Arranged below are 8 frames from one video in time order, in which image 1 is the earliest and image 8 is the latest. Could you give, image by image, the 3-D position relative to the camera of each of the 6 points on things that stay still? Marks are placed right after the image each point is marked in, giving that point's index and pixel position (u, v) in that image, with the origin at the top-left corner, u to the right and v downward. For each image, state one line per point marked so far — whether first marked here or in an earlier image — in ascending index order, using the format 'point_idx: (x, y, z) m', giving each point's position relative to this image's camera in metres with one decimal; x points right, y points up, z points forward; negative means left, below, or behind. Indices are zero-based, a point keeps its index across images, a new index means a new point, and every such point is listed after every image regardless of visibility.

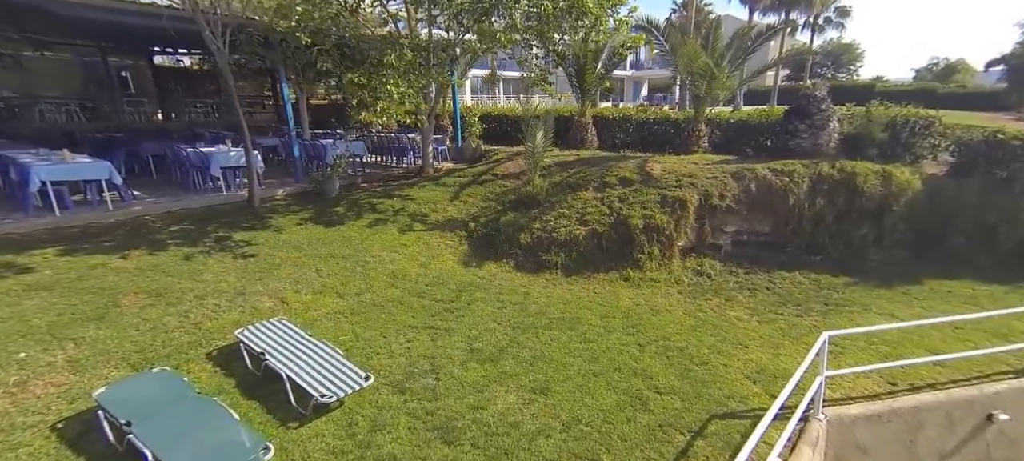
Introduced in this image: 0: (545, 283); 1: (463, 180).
0: (+0.5, -0.7, +6.8) m
1: (-1.0, +1.0, +9.6) m
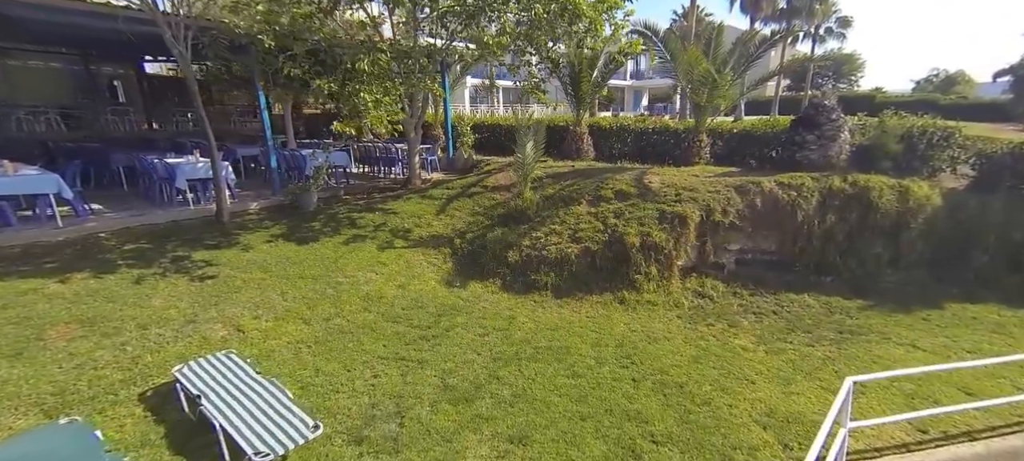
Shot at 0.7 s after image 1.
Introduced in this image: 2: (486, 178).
0: (+0.3, -1.0, +6.3) m
1: (-1.2, +0.7, +9.1) m
2: (-0.5, +1.1, +9.7) m
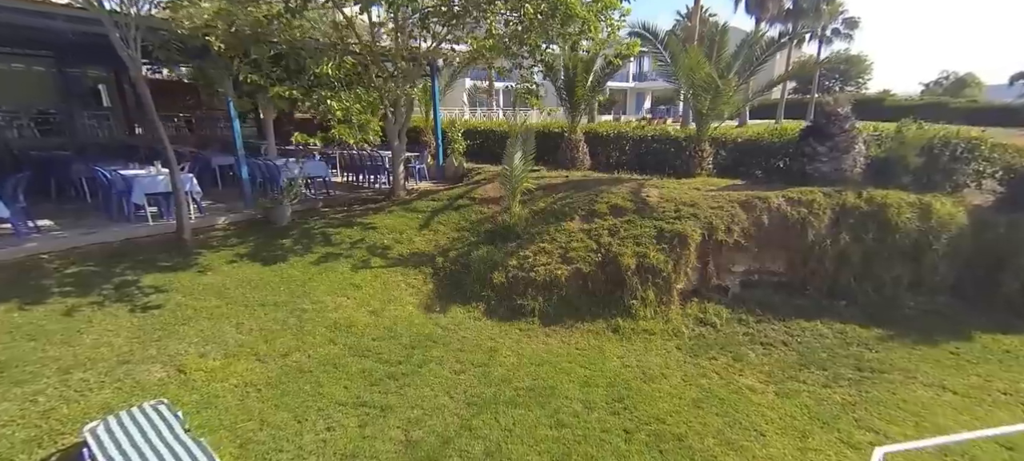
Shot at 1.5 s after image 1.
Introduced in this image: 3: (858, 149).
0: (+0.1, -1.2, +5.7) m
1: (-1.3, +0.5, +8.6) m
2: (-0.7, +0.8, +9.2) m
3: (+4.8, +1.1, +6.7) m
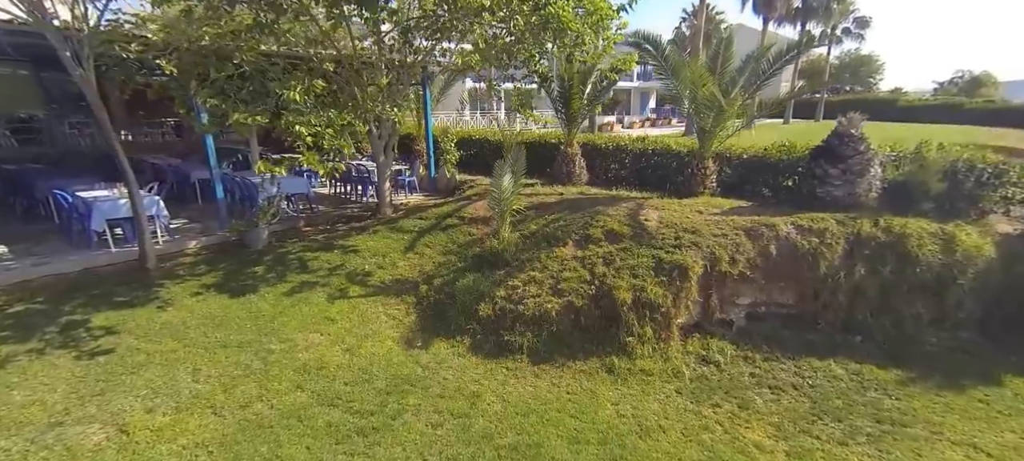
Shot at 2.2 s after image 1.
0: (-0.1, -1.6, +5.3) m
1: (-1.5, +0.1, +8.1) m
2: (-0.9, +0.4, +8.7) m
3: (+4.7, +0.7, +6.2) m
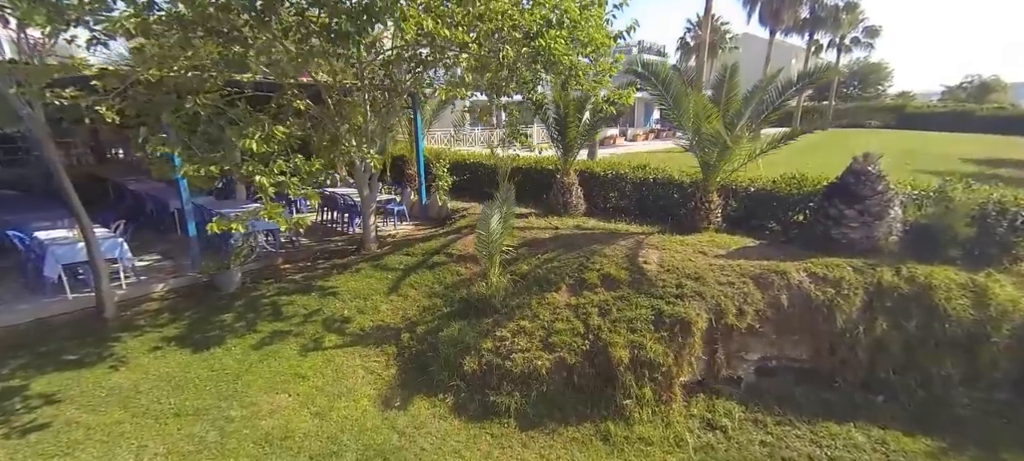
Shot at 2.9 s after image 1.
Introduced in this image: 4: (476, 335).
0: (-0.2, -2.1, +4.7) m
1: (-1.6, -0.5, +7.7) m
2: (-1.0, -0.2, +8.2) m
3: (+4.5, +0.2, +5.7) m
4: (-0.4, -1.3, +5.8) m
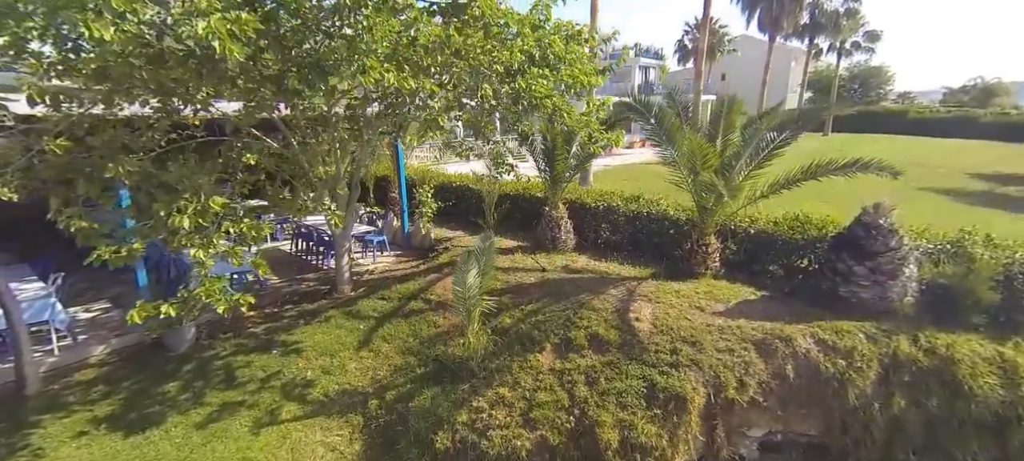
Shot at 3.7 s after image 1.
0: (-0.5, -2.8, +4.2) m
1: (-1.9, -1.1, +7.1) m
2: (-1.2, -0.8, +7.7) m
3: (+4.3, -0.4, +5.2) m
4: (-0.7, -1.9, +5.2) m
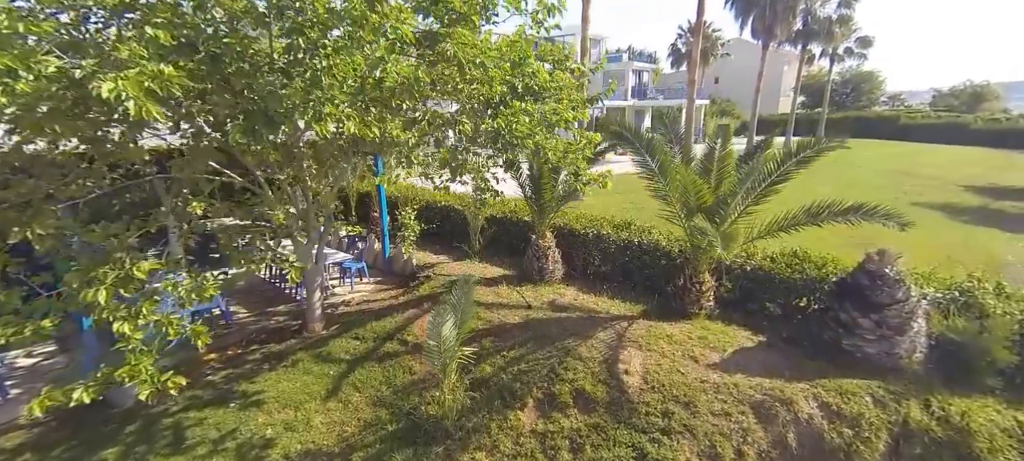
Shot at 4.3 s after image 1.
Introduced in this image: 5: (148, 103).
0: (-0.7, -3.3, +3.7) m
1: (-2.1, -1.6, +6.6) m
2: (-1.5, -1.3, +7.2) m
3: (+4.1, -1.0, +4.8) m
4: (-0.9, -2.4, +4.8) m
5: (-2.0, +0.7, +2.7) m
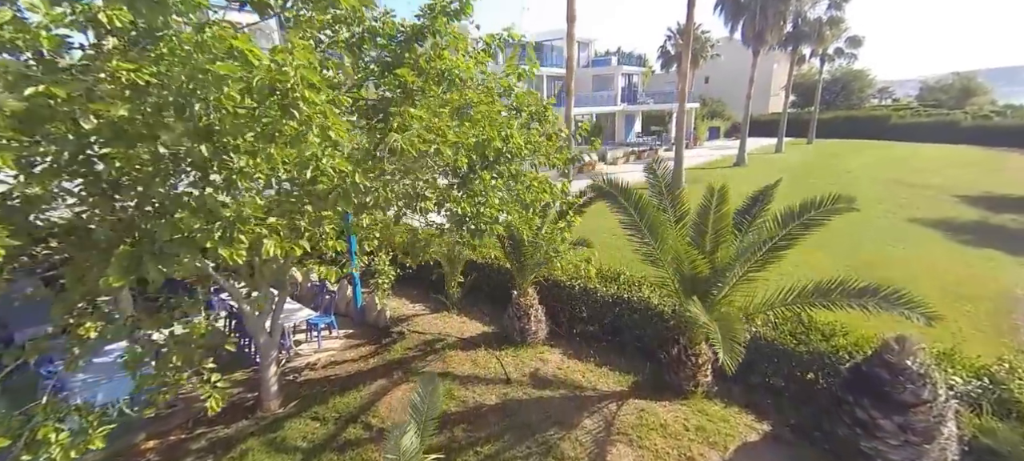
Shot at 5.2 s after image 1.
0: (-0.9, -4.1, +3.0) m
1: (-2.4, -2.5, +5.9) m
2: (-1.8, -2.2, +6.5) m
3: (+3.8, -1.8, +4.2) m
4: (-1.1, -3.3, +4.1) m
5: (-2.3, -0.1, +2.0) m
